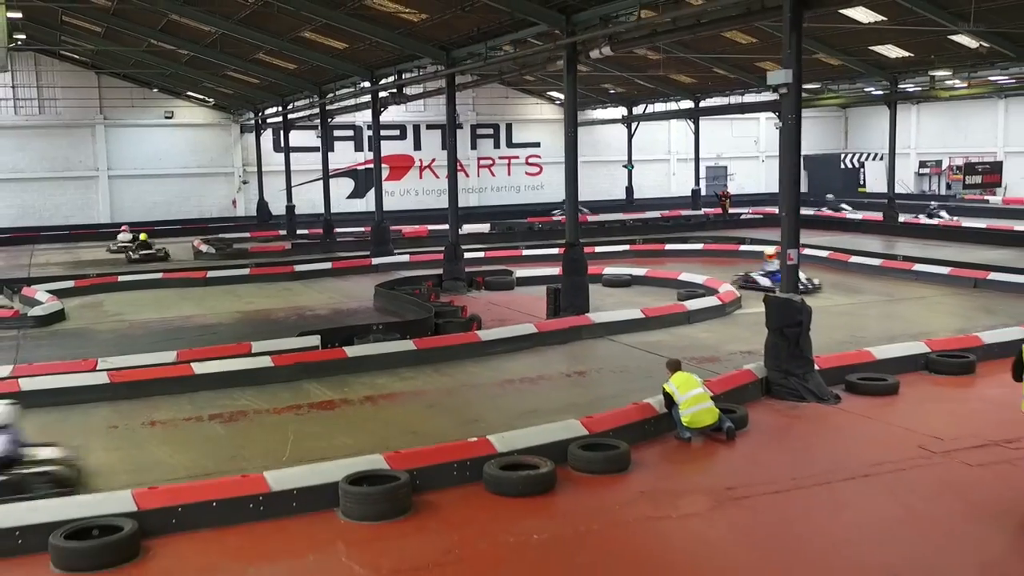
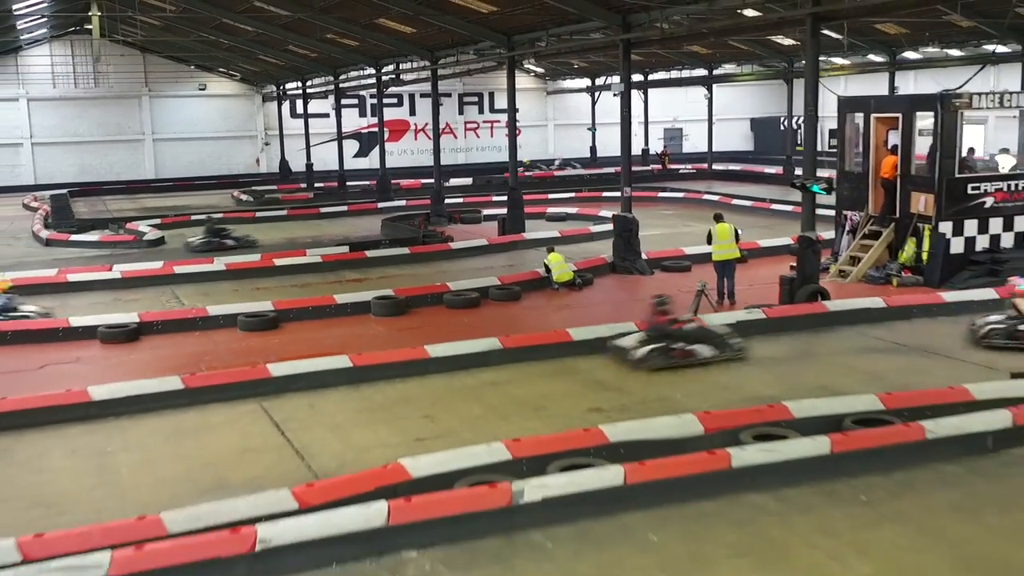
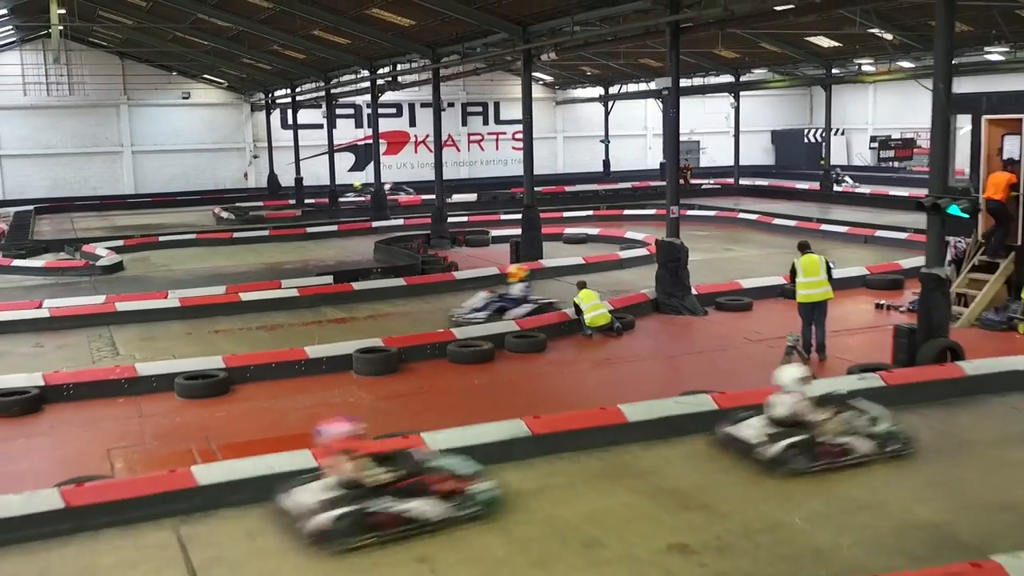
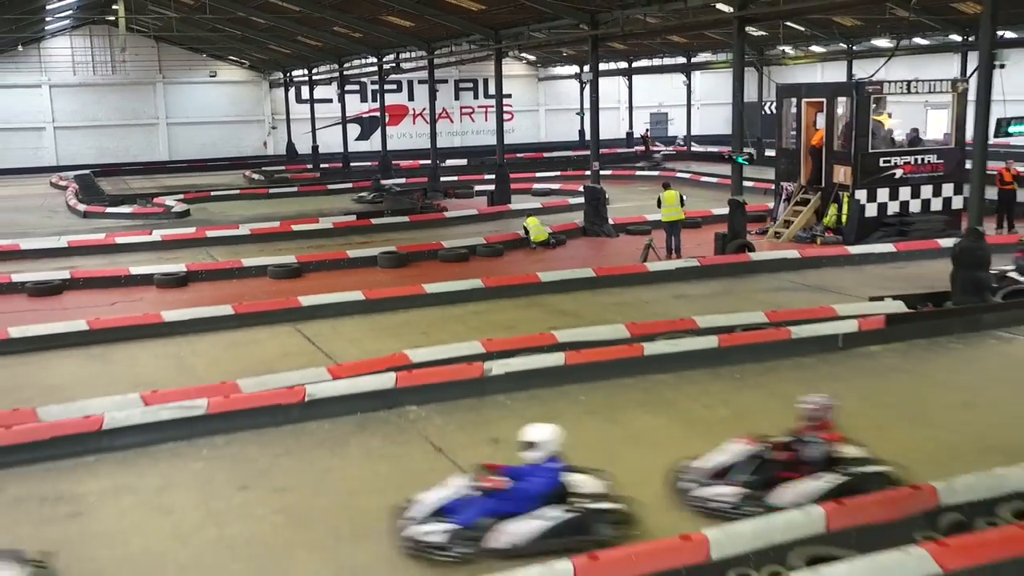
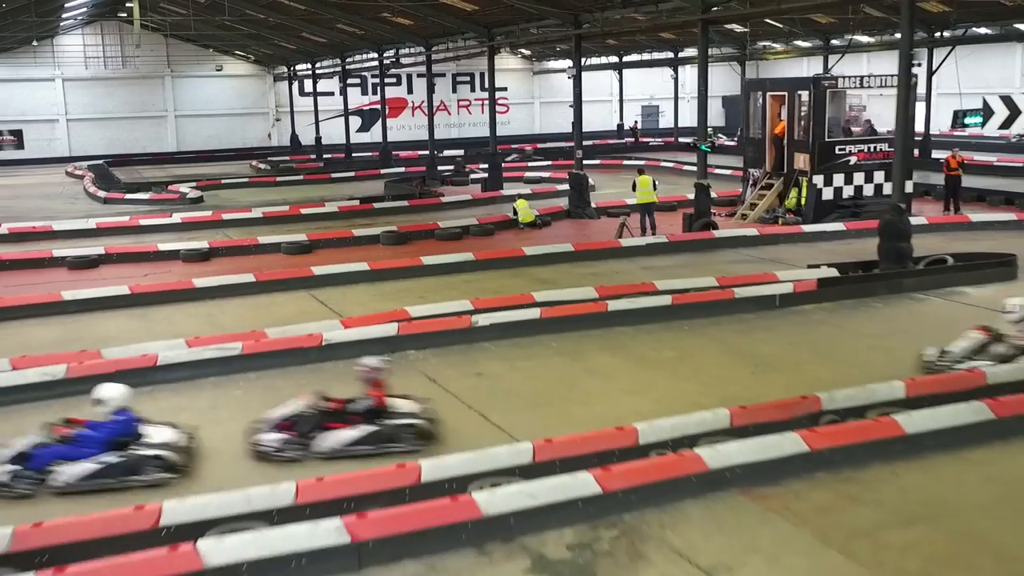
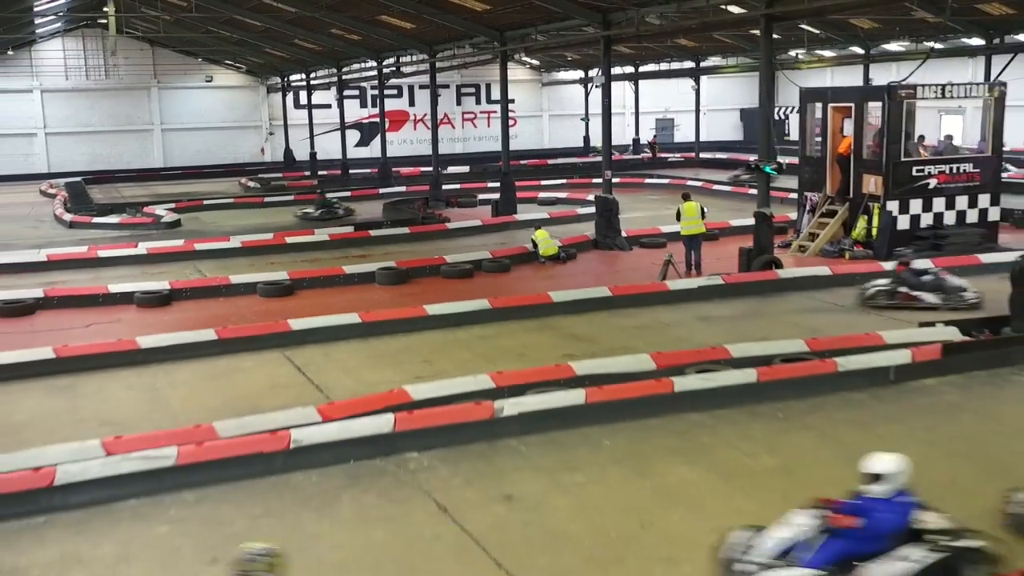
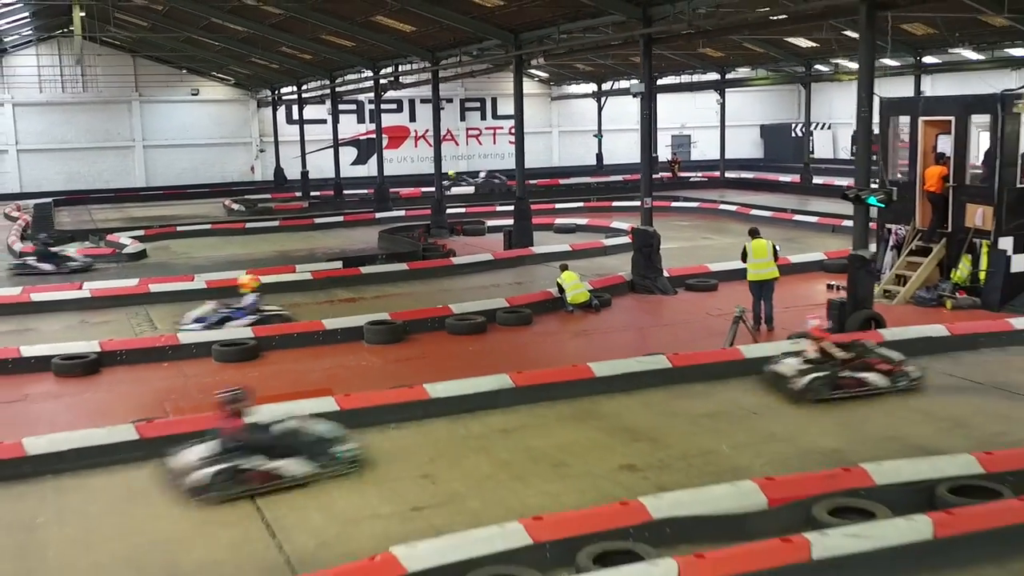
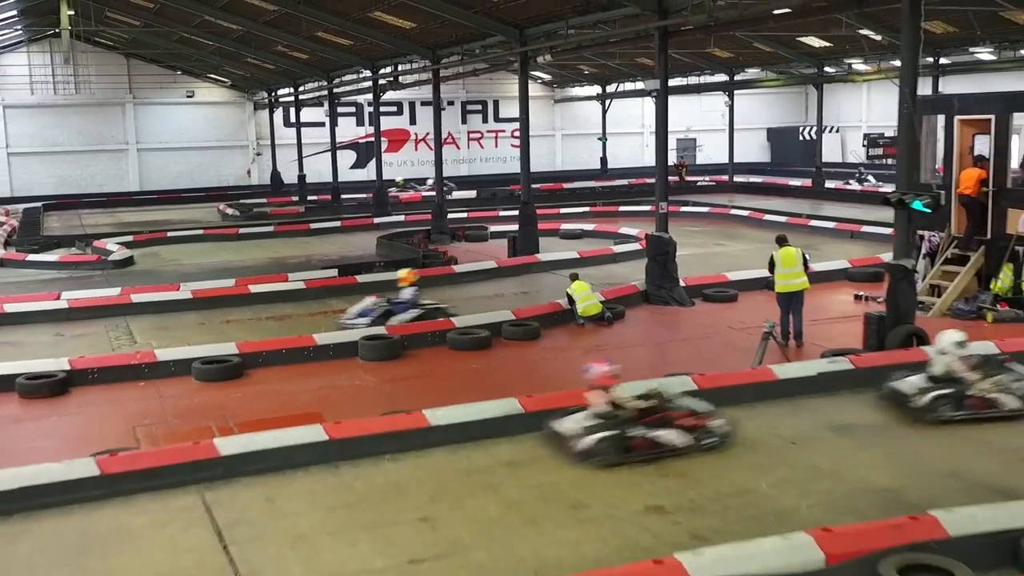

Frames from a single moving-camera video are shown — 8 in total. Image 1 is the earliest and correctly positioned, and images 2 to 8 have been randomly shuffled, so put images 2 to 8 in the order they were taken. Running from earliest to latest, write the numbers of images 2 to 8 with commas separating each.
3, 8, 7, 2, 6, 4, 5
